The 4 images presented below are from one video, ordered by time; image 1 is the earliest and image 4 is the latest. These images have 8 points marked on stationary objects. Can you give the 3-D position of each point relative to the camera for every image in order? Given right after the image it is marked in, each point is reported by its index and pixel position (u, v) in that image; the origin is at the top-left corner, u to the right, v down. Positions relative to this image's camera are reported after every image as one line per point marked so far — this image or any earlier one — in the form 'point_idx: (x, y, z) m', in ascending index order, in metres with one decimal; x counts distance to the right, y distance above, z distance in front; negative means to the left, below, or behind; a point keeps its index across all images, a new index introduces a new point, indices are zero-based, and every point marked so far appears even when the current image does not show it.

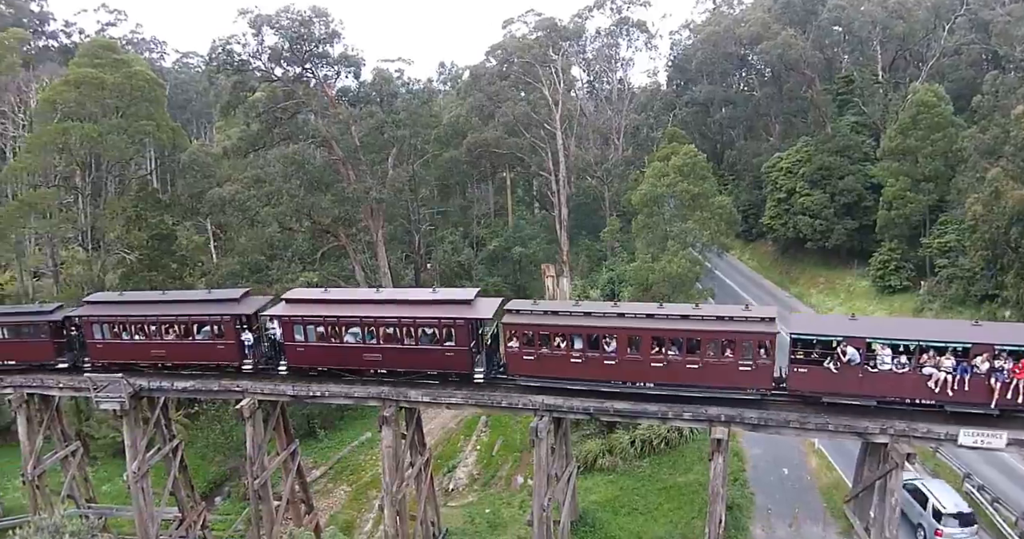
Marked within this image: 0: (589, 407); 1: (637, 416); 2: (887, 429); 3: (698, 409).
0: (+2.0, -3.2, +16.4) m
1: (+2.9, -3.4, +16.1) m
2: (+8.0, -3.4, +15.0) m
3: (+4.2, -3.2, +16.0) m
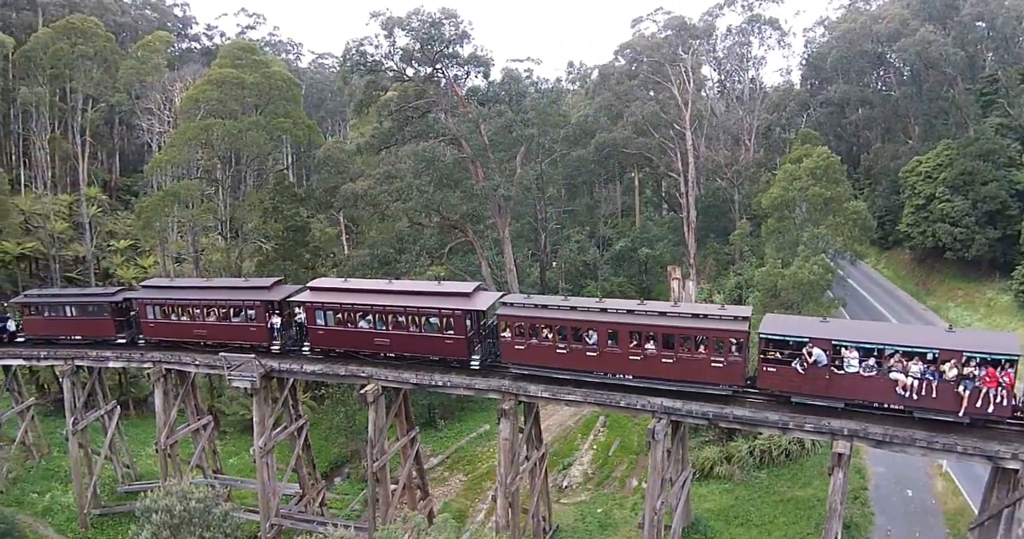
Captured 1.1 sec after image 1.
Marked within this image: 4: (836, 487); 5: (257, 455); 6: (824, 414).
0: (+4.4, -3.3, +16.2) m
1: (+5.3, -3.4, +15.8) m
2: (+10.2, -3.6, +14.2) m
3: (+6.6, -3.3, +15.6) m
4: (+6.8, -4.6, +15.2) m
5: (-6.8, -5.0, +18.8) m
6: (+7.1, -3.3, +16.3) m
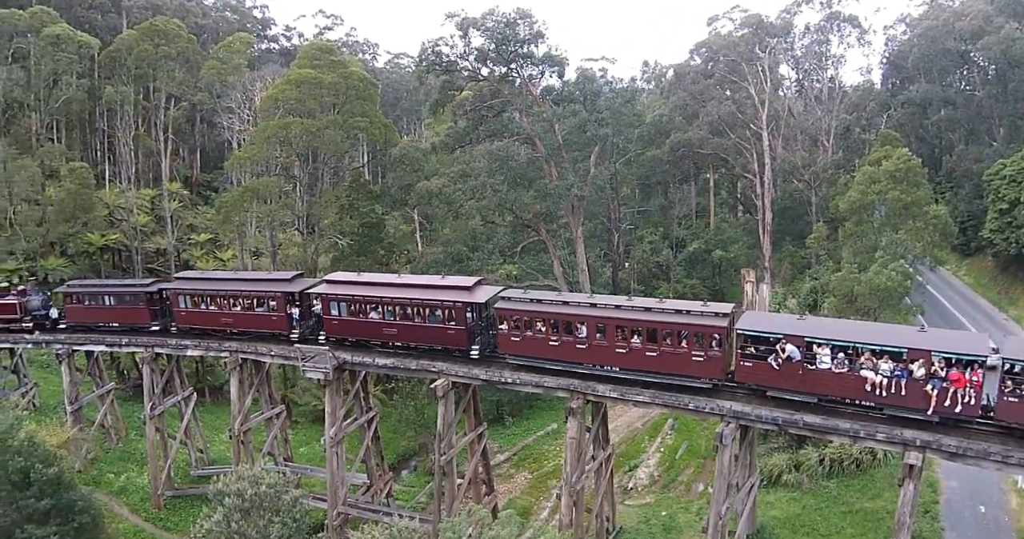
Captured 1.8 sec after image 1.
0: (+5.9, -3.3, +16.0) m
1: (+6.7, -3.5, +15.5) m
2: (+11.5, -3.8, +13.5) m
3: (+8.0, -3.4, +15.2) m
4: (+8.2, -4.7, +14.8) m
5: (-5.2, -4.8, +19.3) m
6: (+8.5, -3.4, +15.9) m
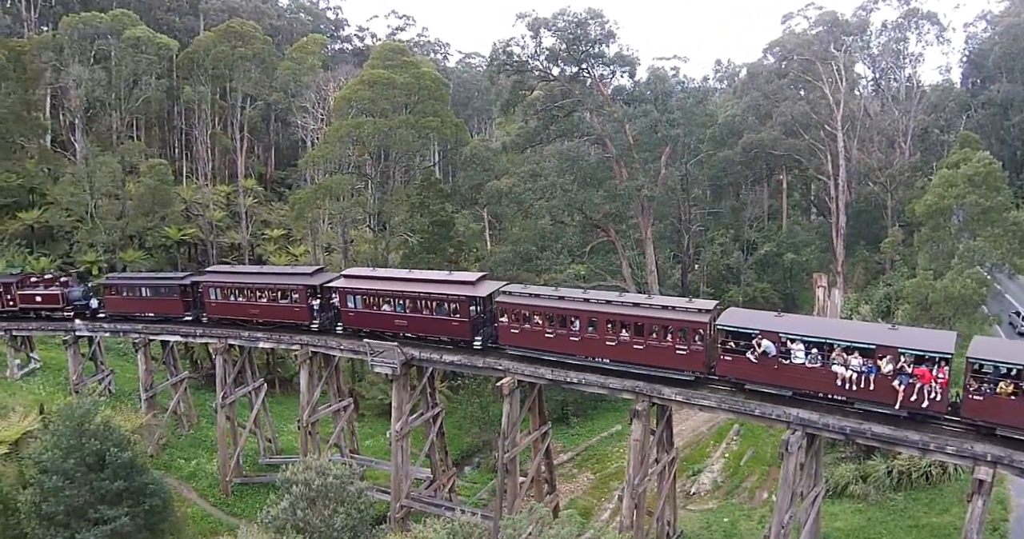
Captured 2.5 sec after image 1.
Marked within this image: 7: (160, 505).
0: (+7.3, -3.4, +15.6) m
1: (+8.1, -3.6, +15.0) m
2: (+12.7, -4.0, +12.7) m
3: (+9.3, -3.6, +14.6) m
4: (+9.4, -4.8, +14.2) m
5: (-3.5, -4.7, +19.7) m
6: (+9.9, -3.6, +15.3) m
7: (-9.8, -6.5, +19.6) m
